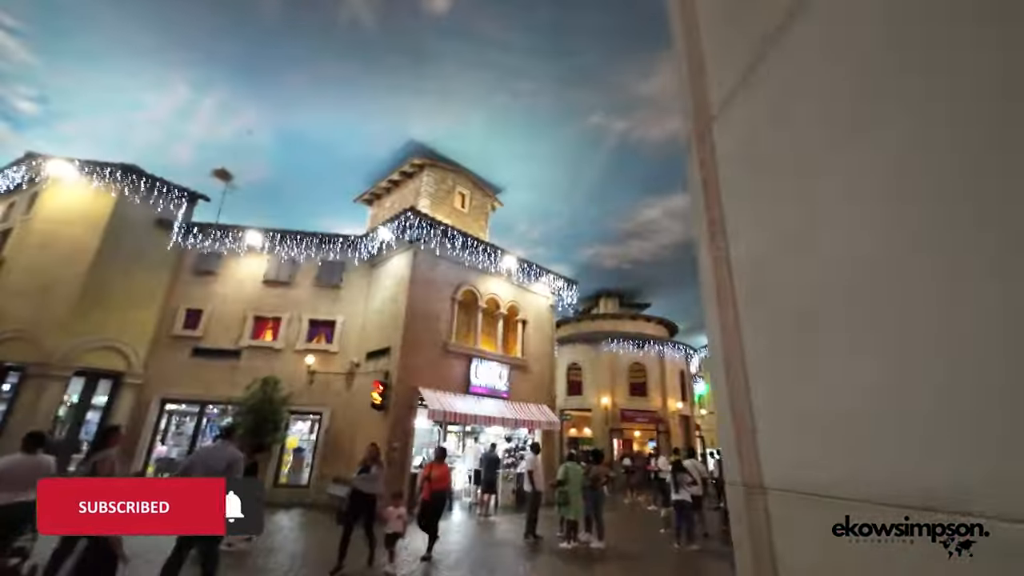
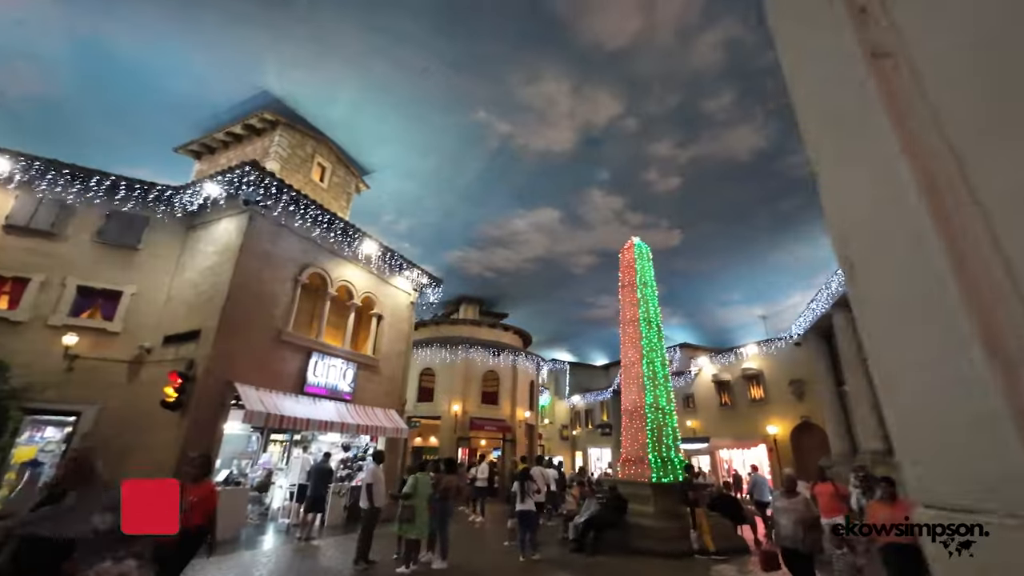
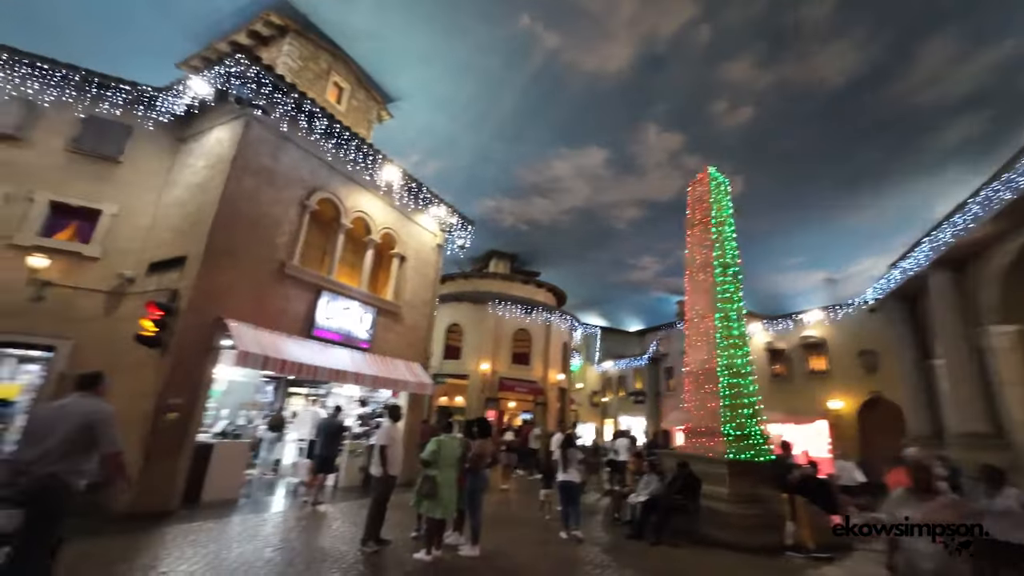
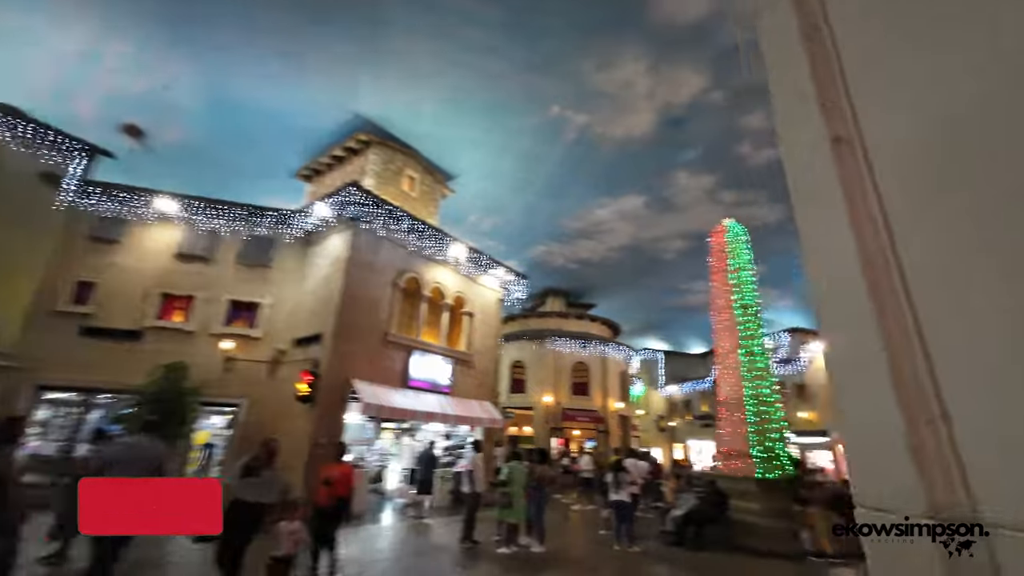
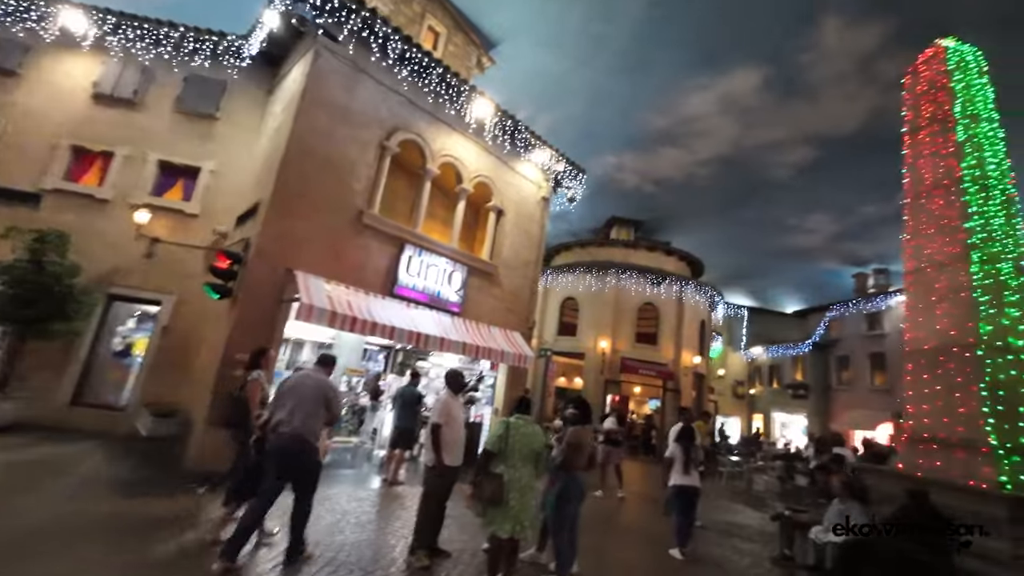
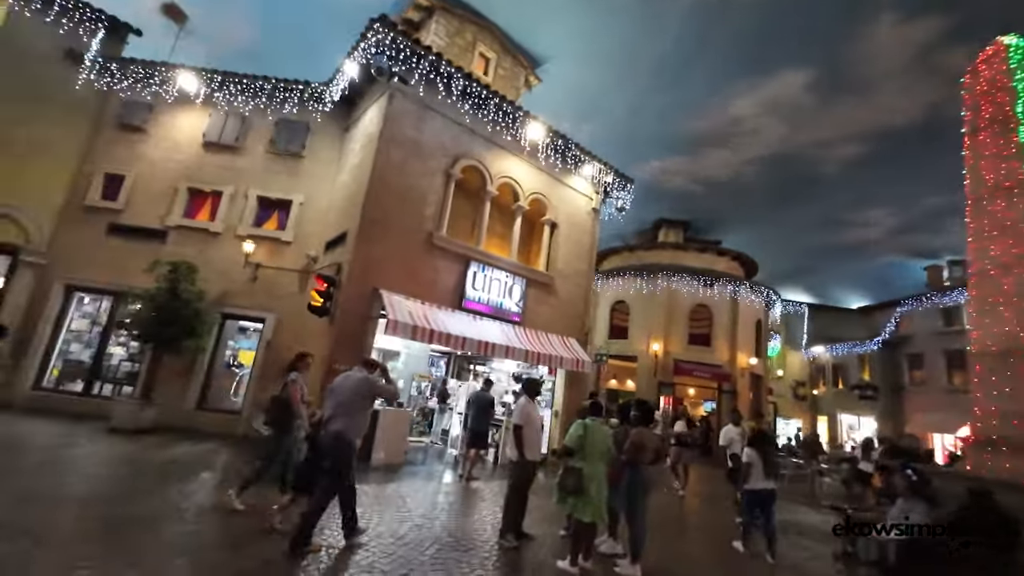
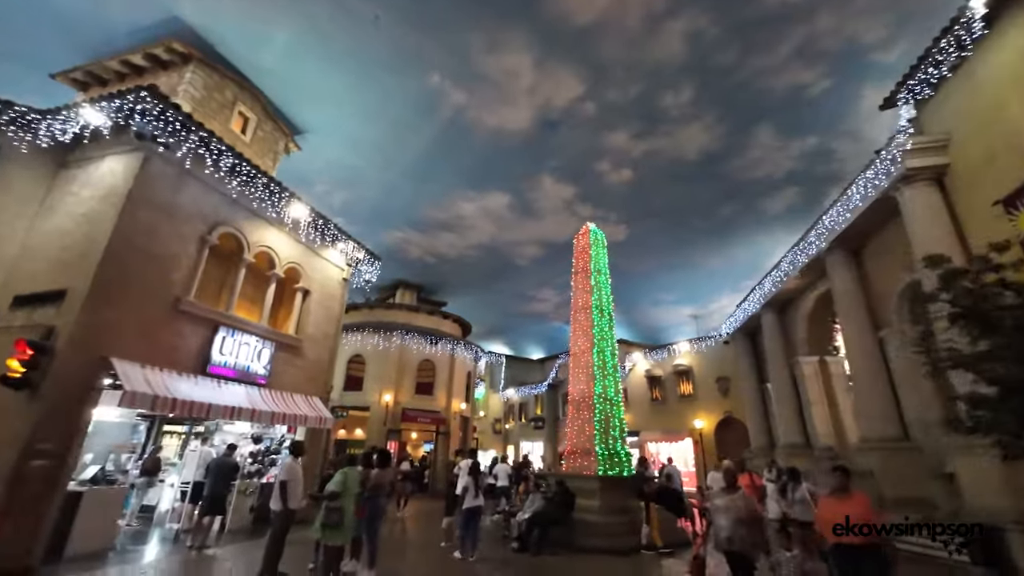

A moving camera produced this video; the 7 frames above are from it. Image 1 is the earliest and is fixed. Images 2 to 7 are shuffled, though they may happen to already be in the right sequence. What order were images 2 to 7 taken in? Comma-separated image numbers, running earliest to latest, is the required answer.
4, 2, 7, 3, 6, 5
